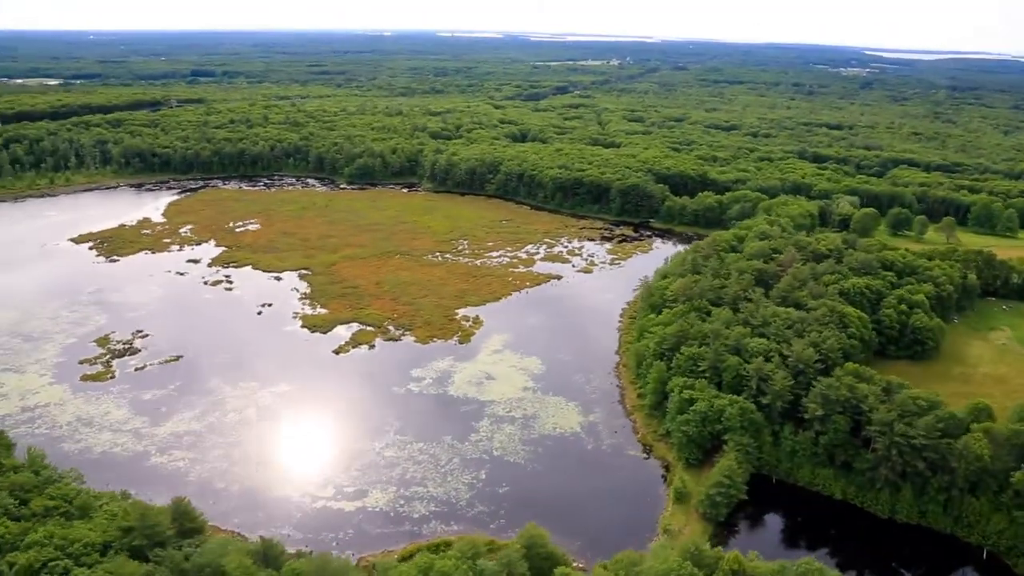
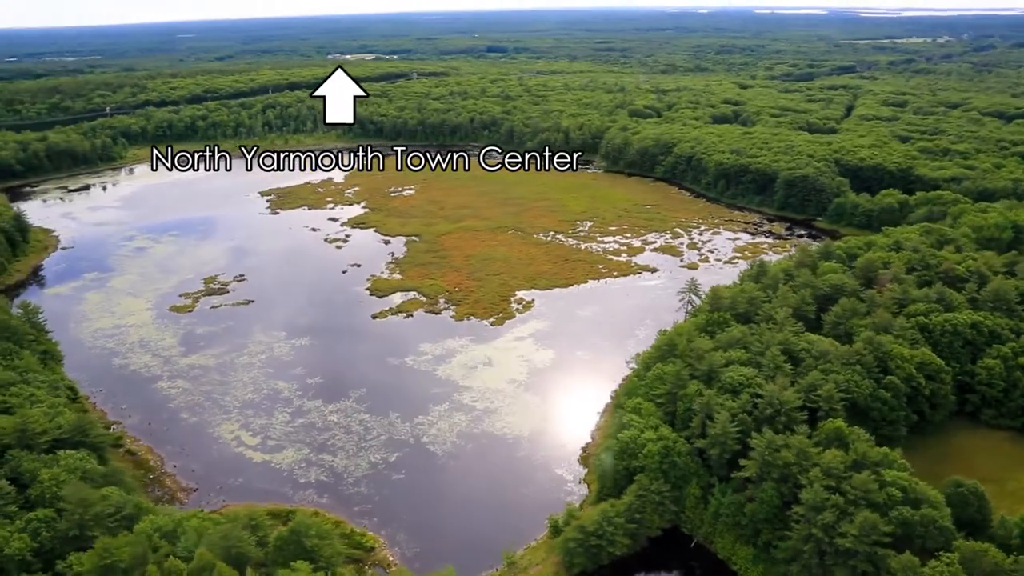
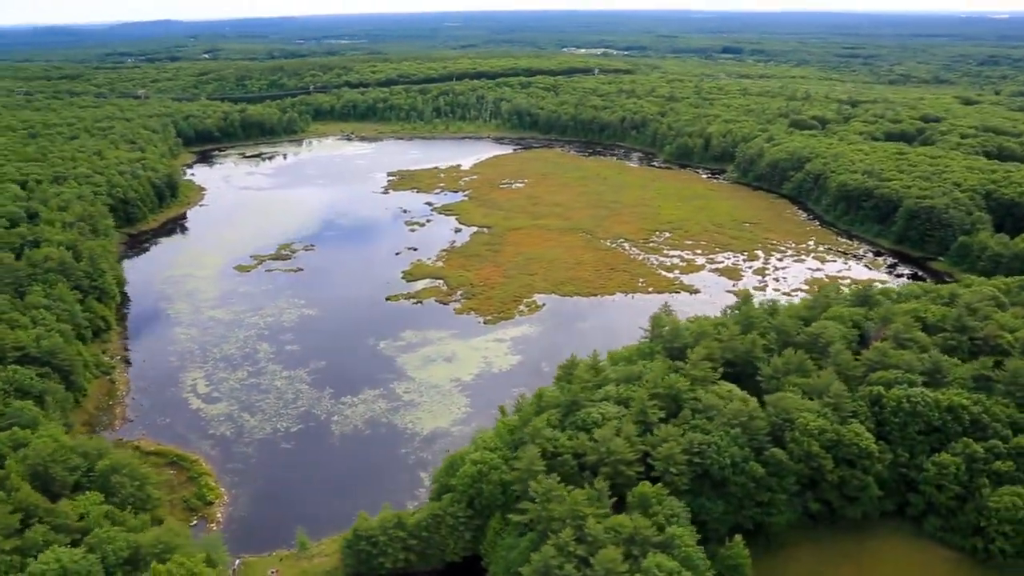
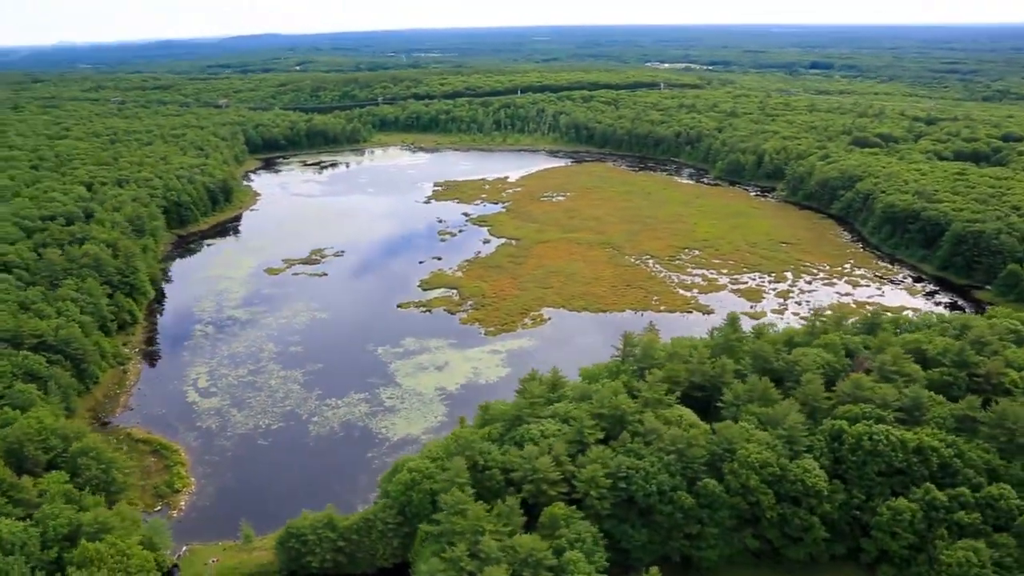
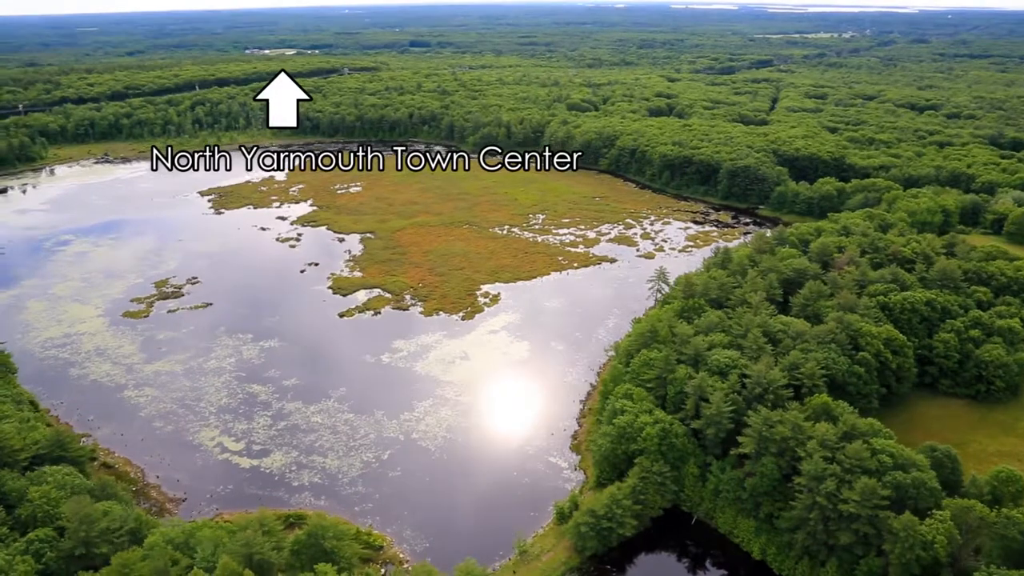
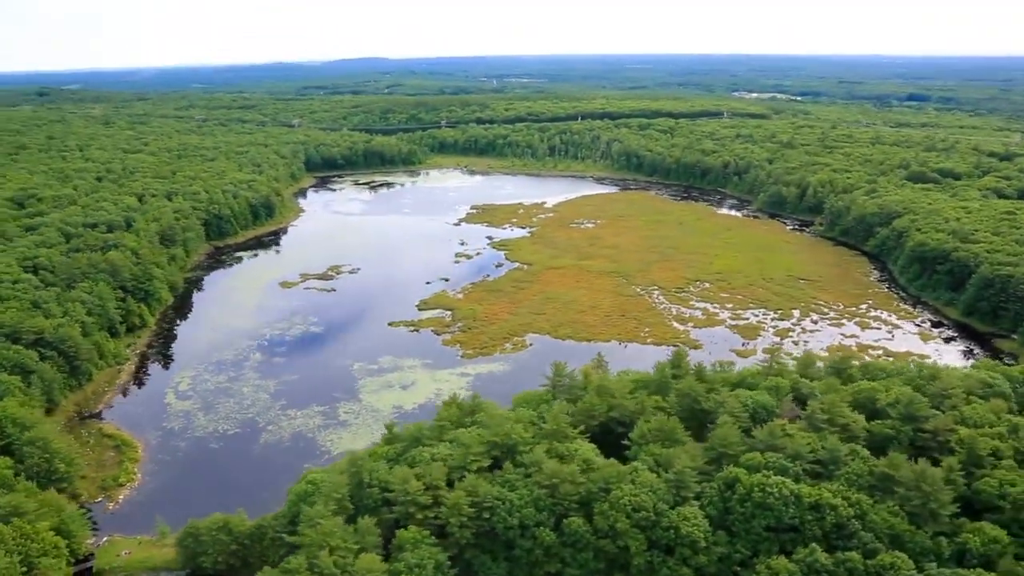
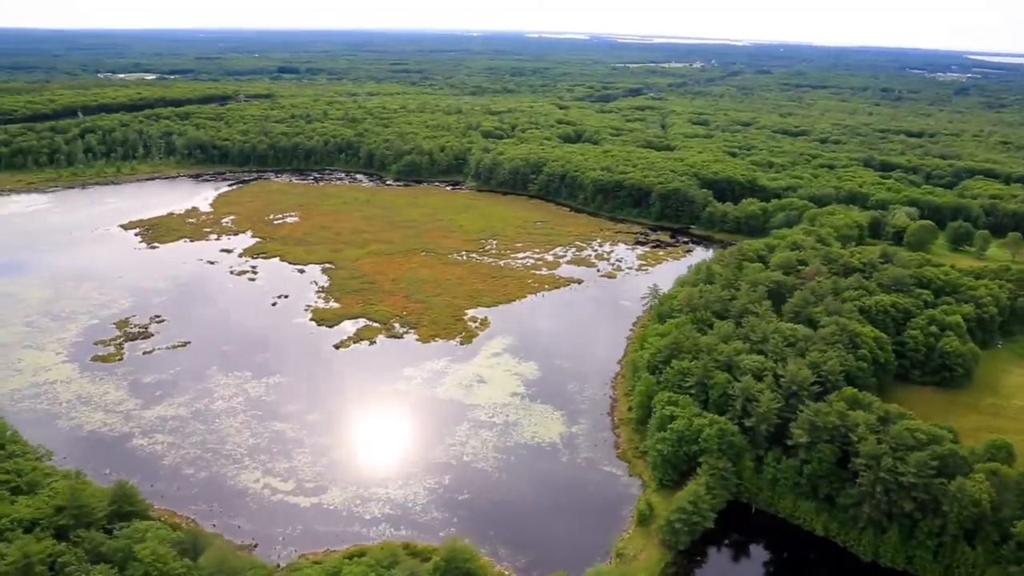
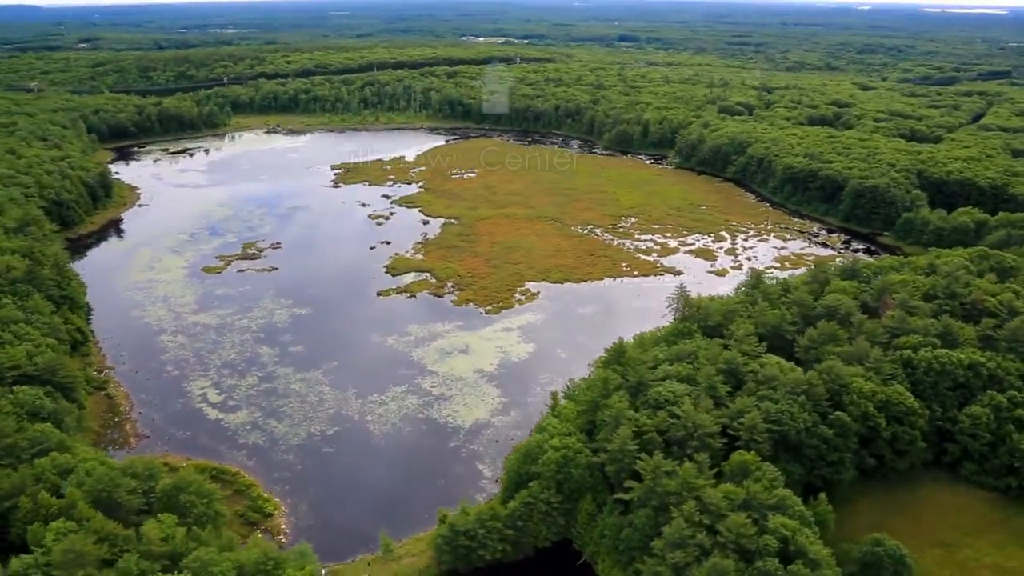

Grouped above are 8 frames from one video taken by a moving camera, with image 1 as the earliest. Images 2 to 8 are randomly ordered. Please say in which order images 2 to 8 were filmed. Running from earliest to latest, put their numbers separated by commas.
7, 5, 2, 8, 3, 4, 6
